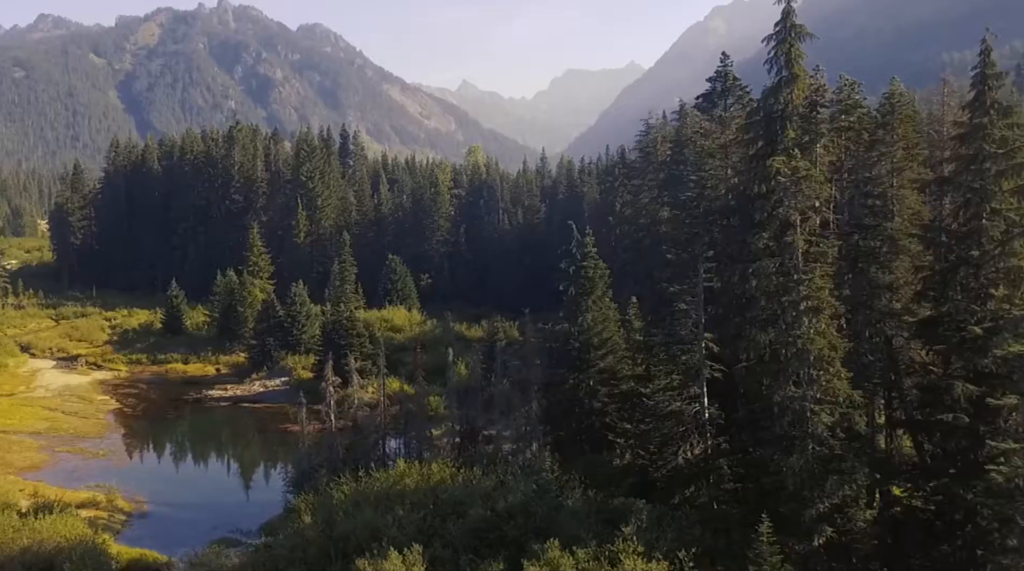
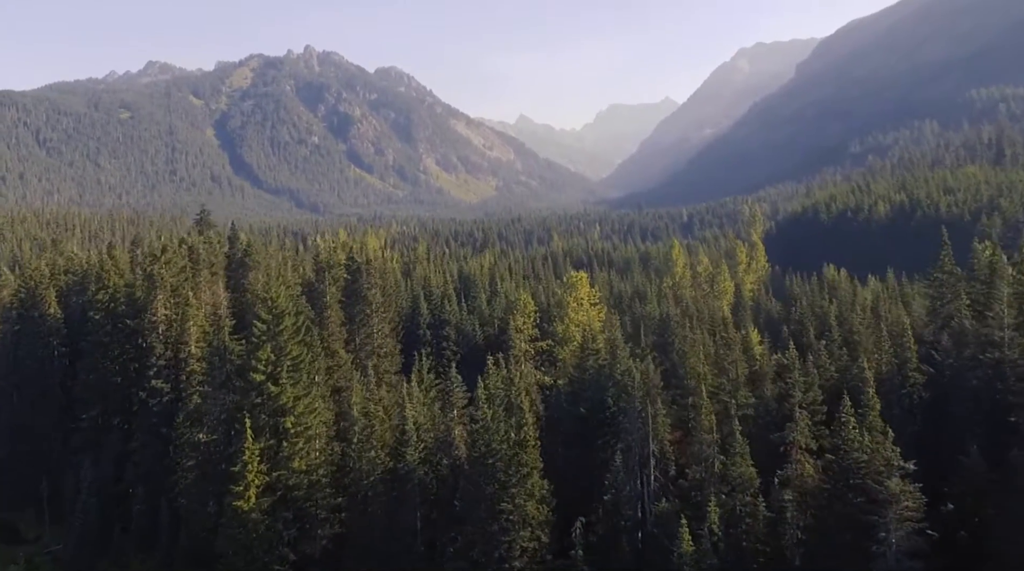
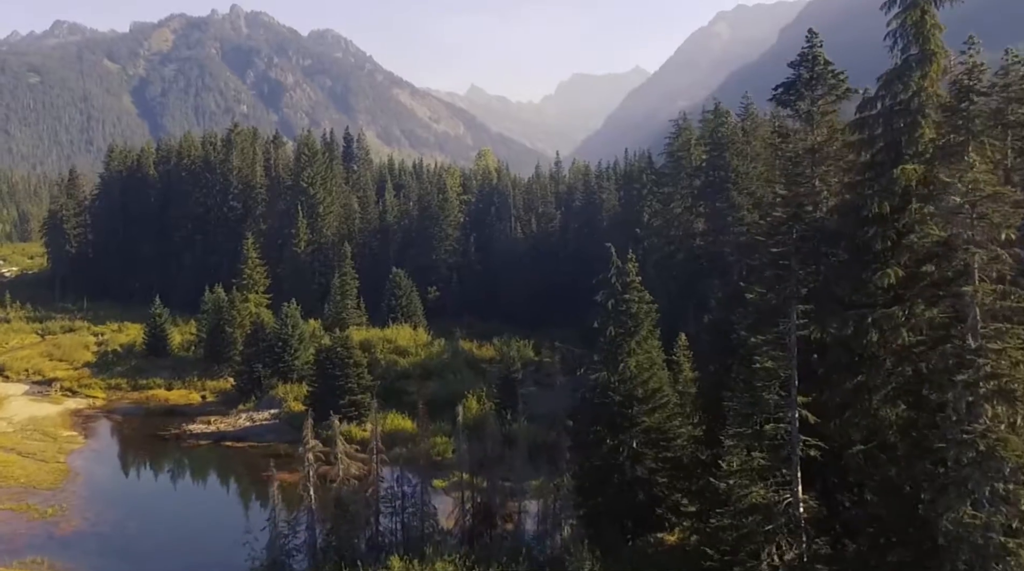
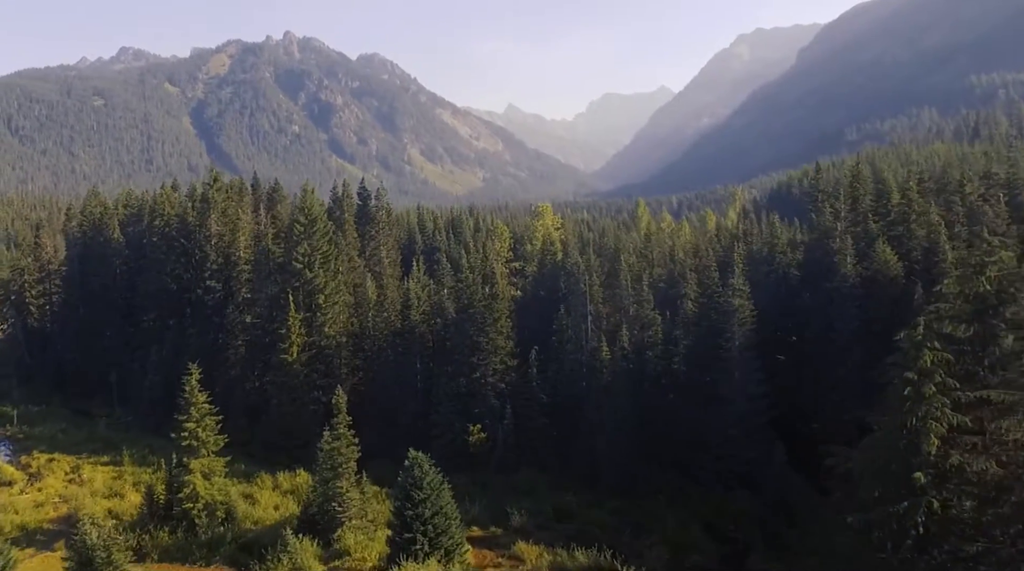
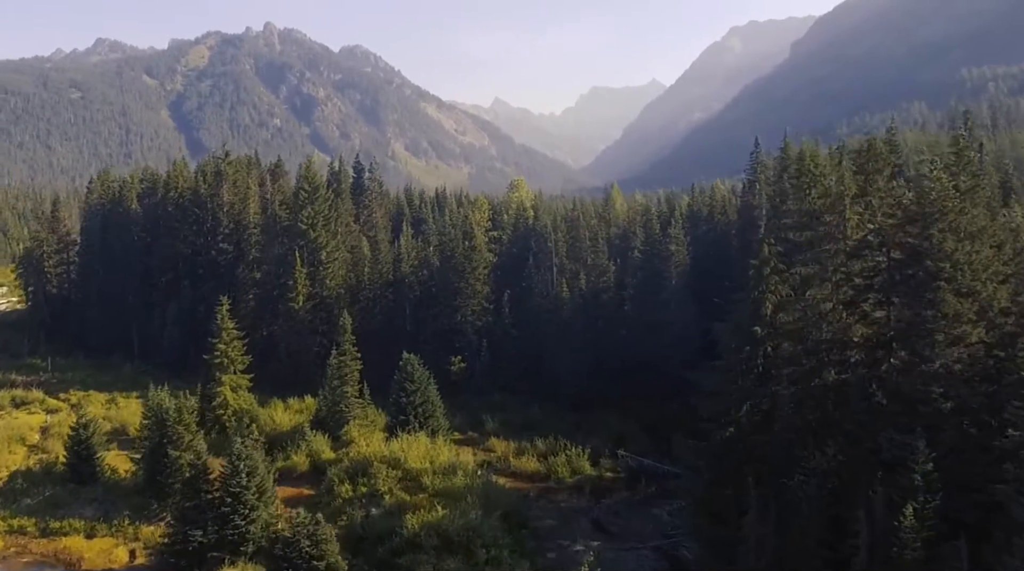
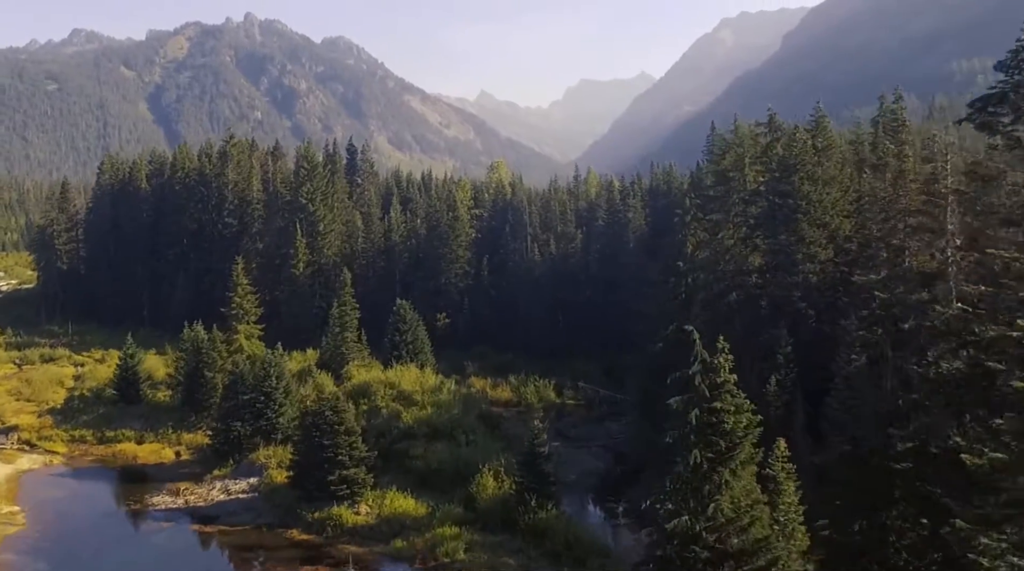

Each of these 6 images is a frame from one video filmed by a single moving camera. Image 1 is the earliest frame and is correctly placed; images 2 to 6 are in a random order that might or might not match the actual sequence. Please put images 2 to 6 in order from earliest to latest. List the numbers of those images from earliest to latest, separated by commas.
3, 6, 5, 4, 2
